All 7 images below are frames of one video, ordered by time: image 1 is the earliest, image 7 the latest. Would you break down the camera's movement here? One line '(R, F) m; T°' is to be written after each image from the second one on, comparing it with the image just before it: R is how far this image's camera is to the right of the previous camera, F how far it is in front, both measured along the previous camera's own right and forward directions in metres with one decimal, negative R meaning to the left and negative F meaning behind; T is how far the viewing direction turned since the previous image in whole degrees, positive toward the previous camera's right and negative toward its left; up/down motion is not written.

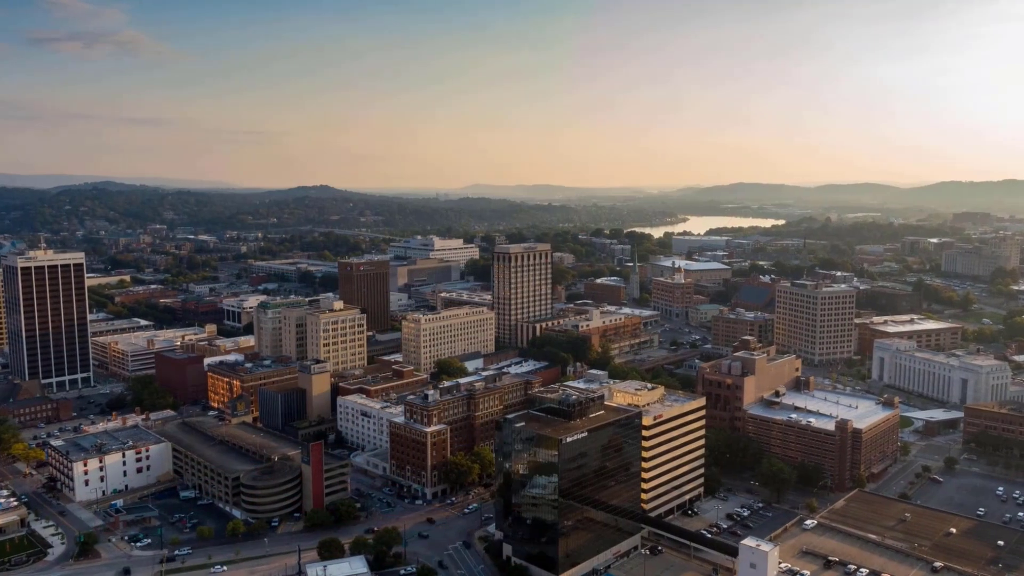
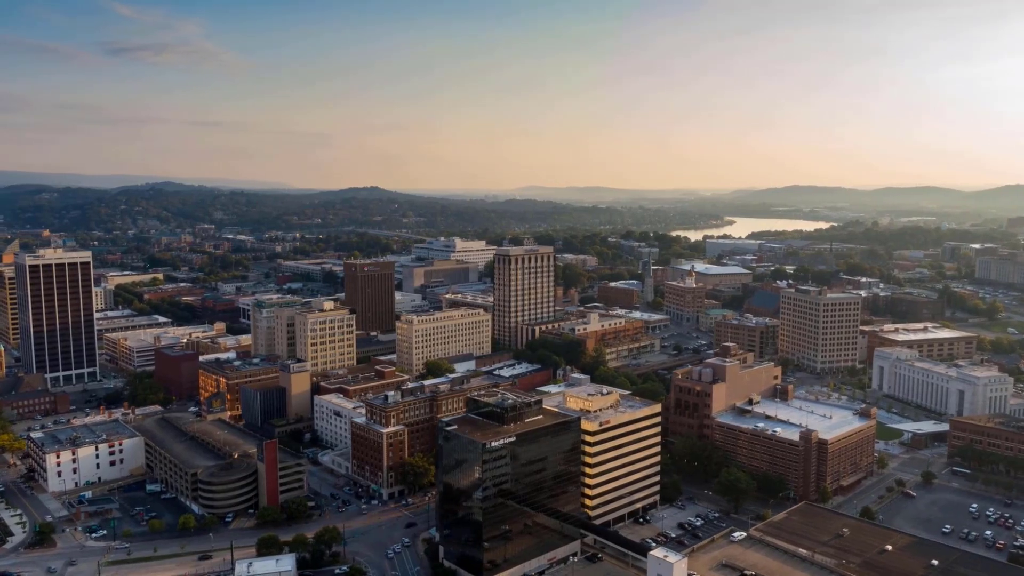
(+5.3, +0.3) m; -4°
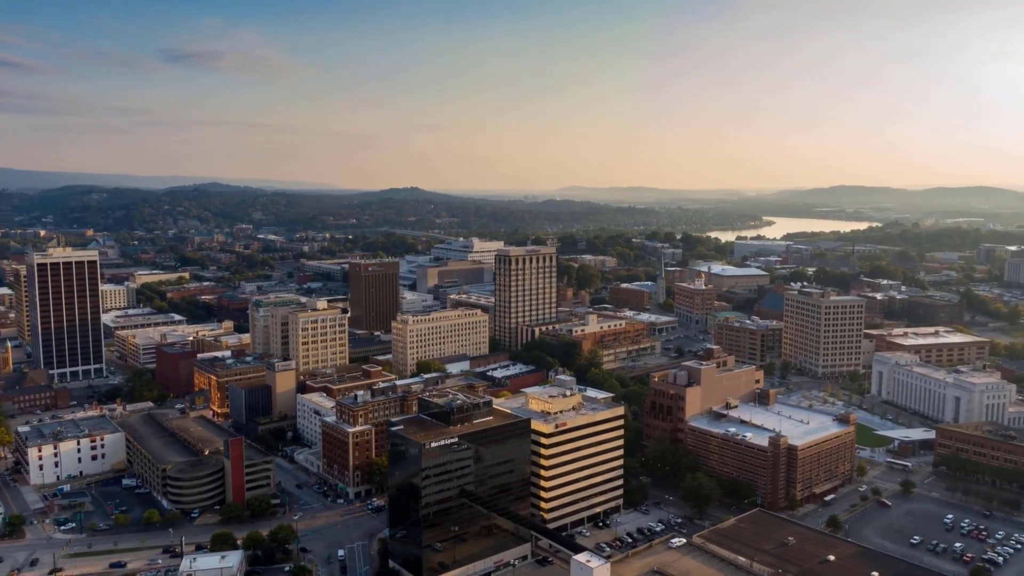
(+4.3, +0.2) m; -3°
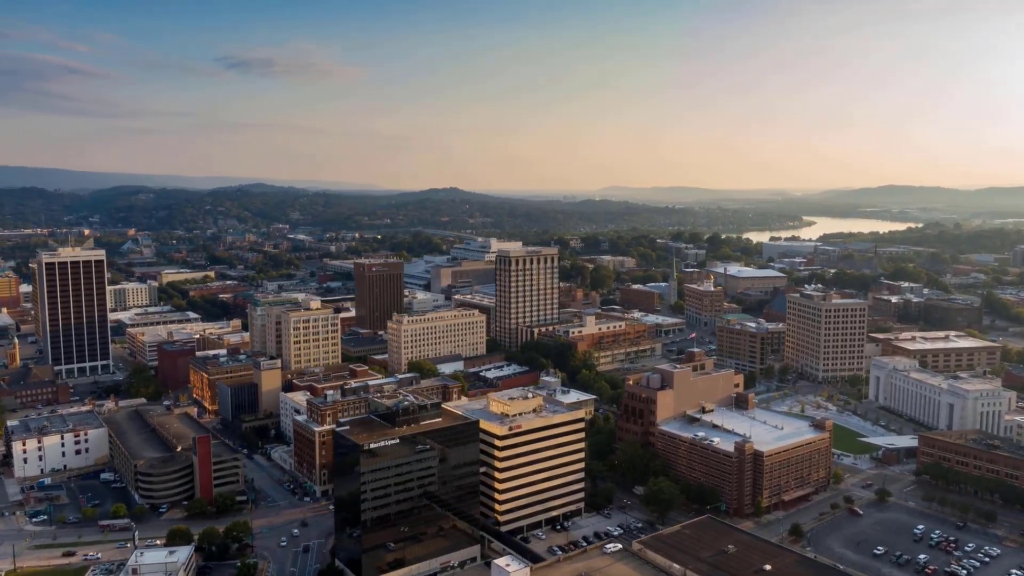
(+4.3, +0.3) m; -3°
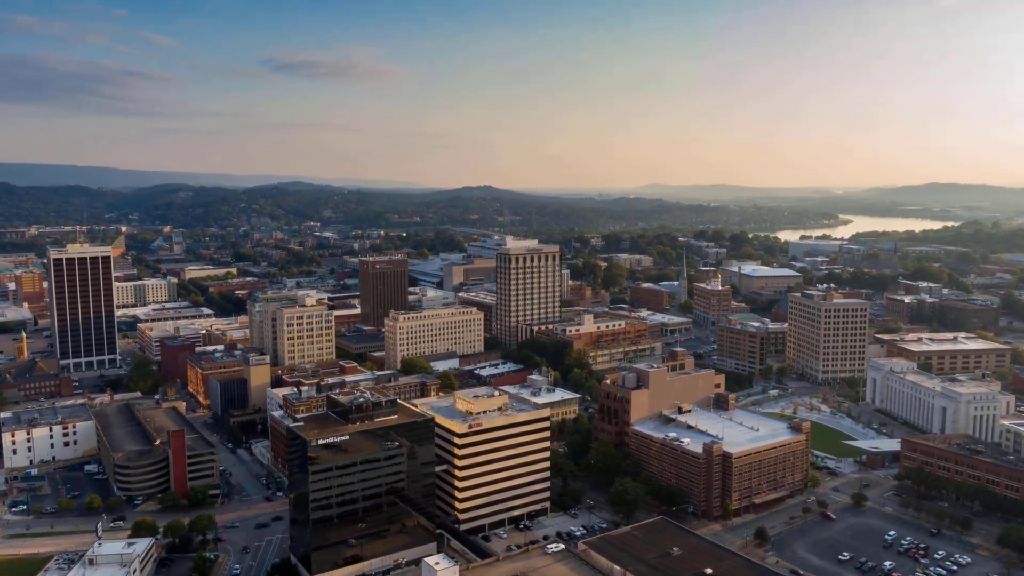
(+3.7, +0.2) m; -3°
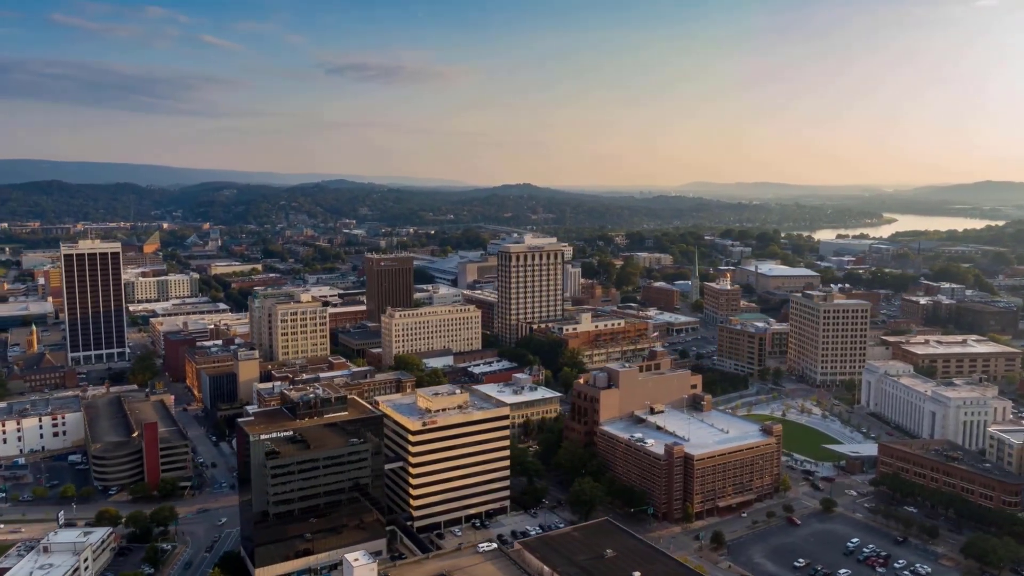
(+4.3, +0.3) m; -3°
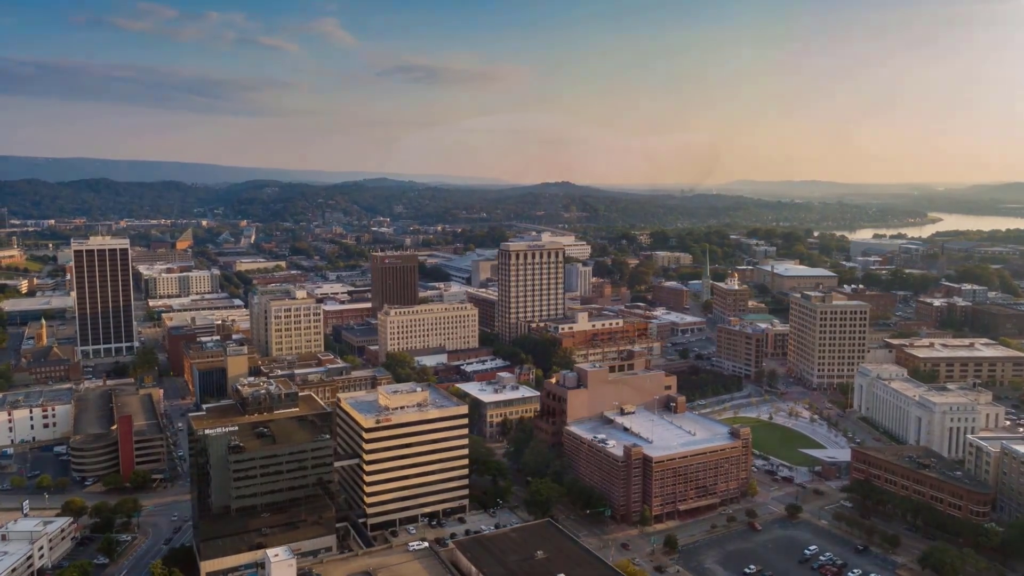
(+4.3, +0.3) m; -3°
